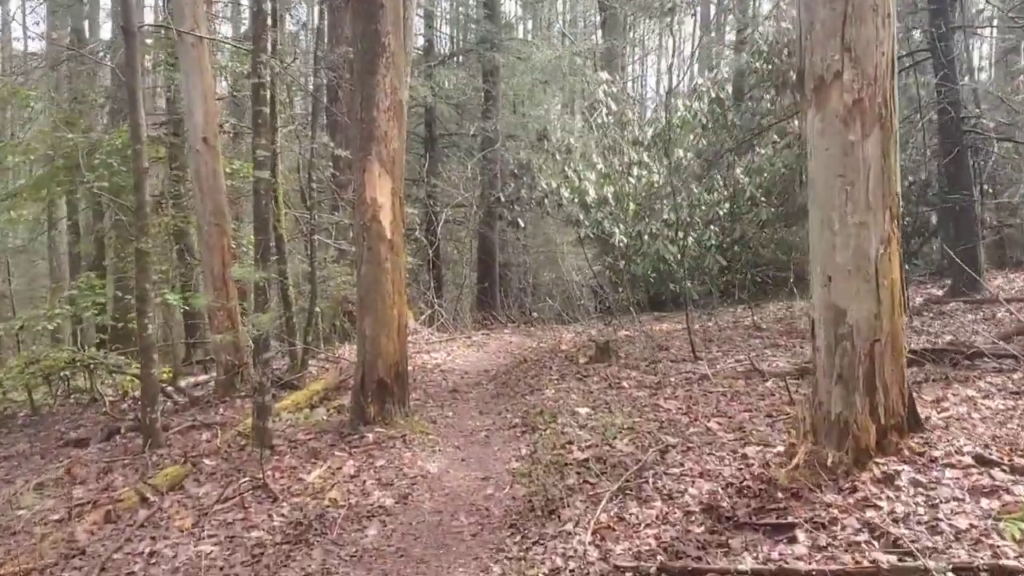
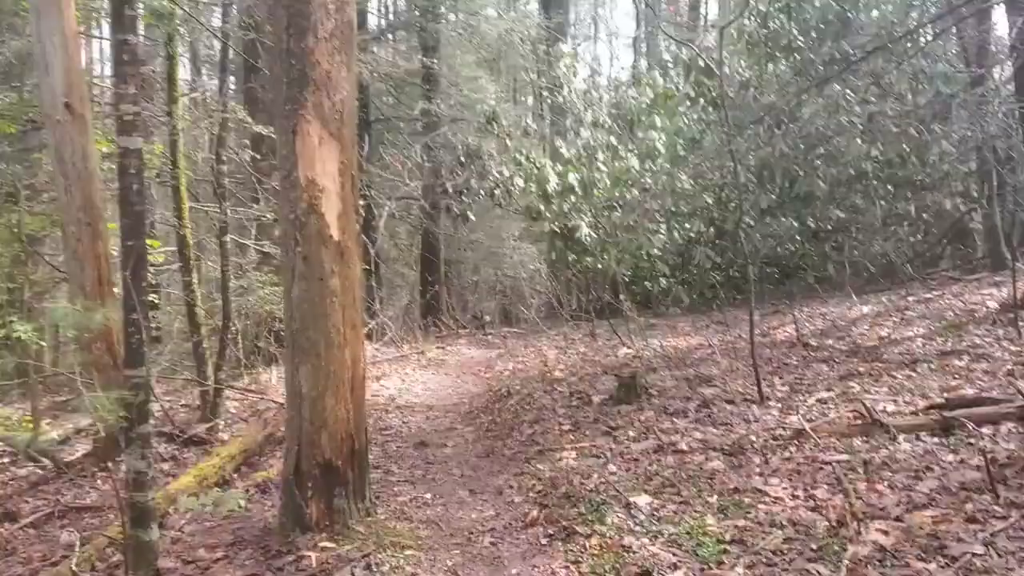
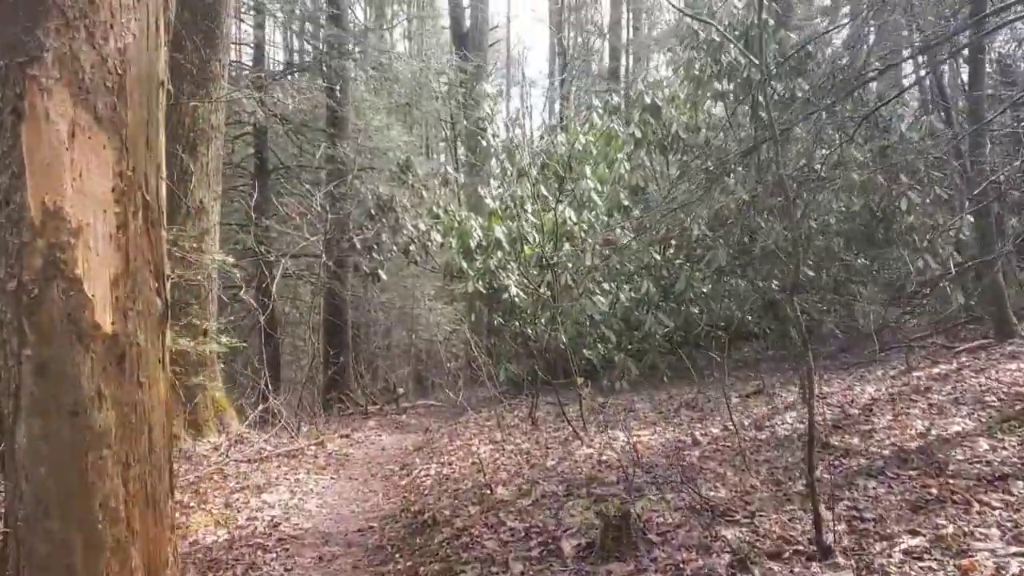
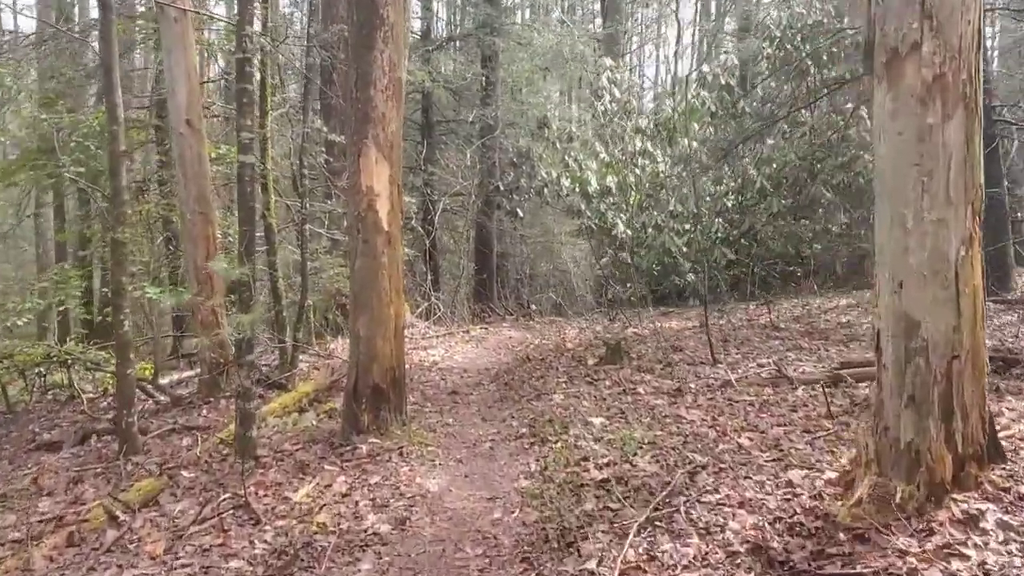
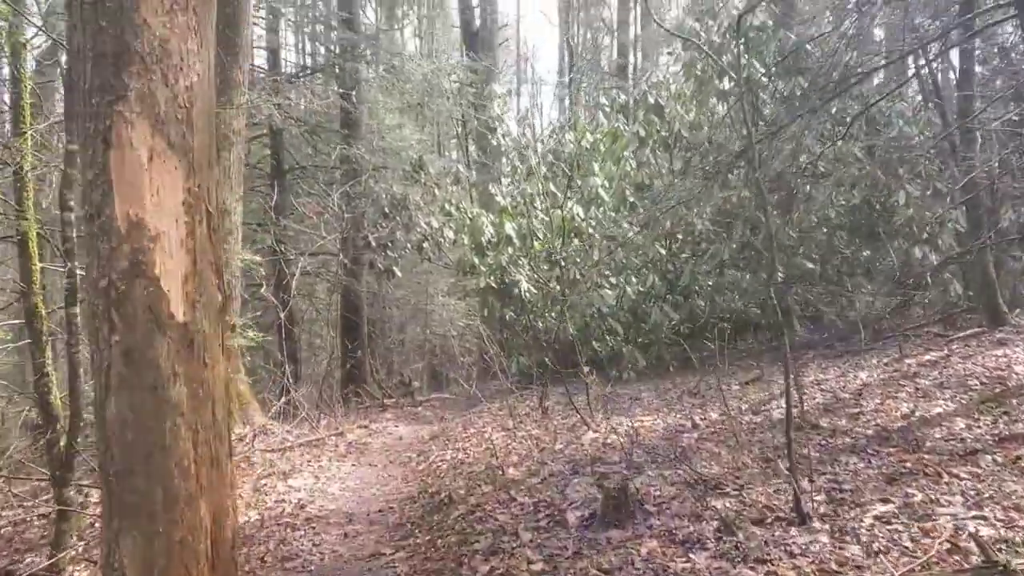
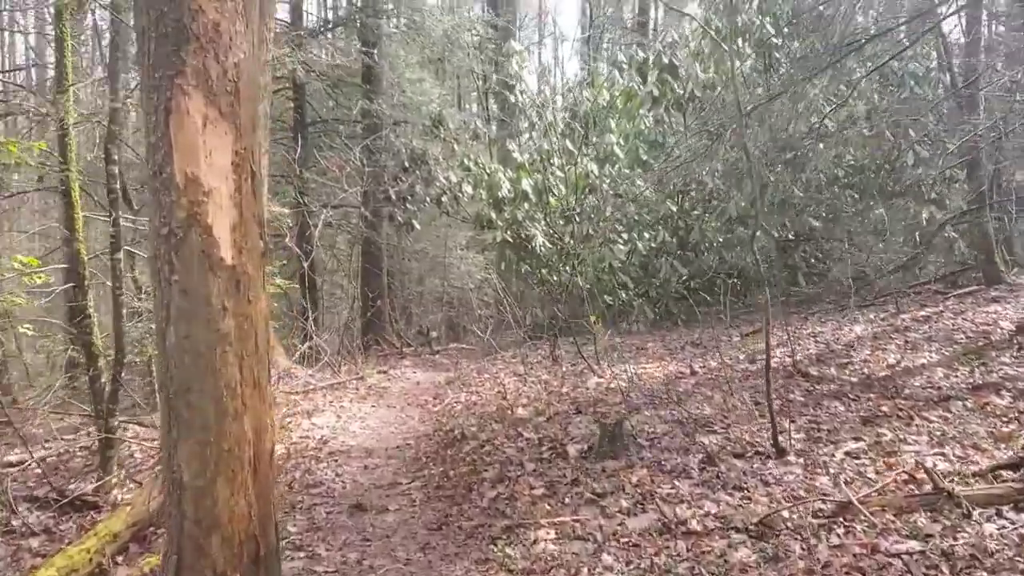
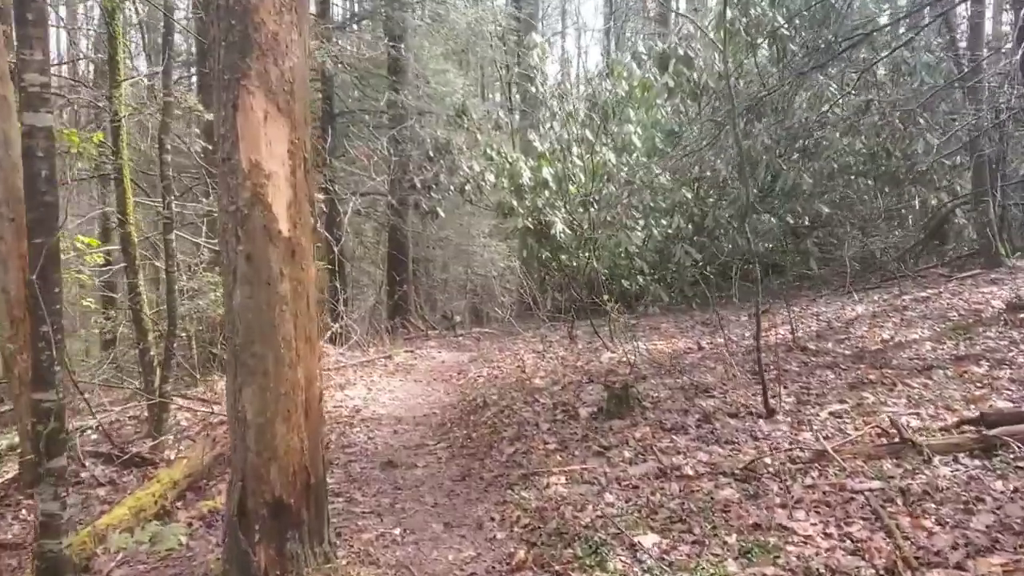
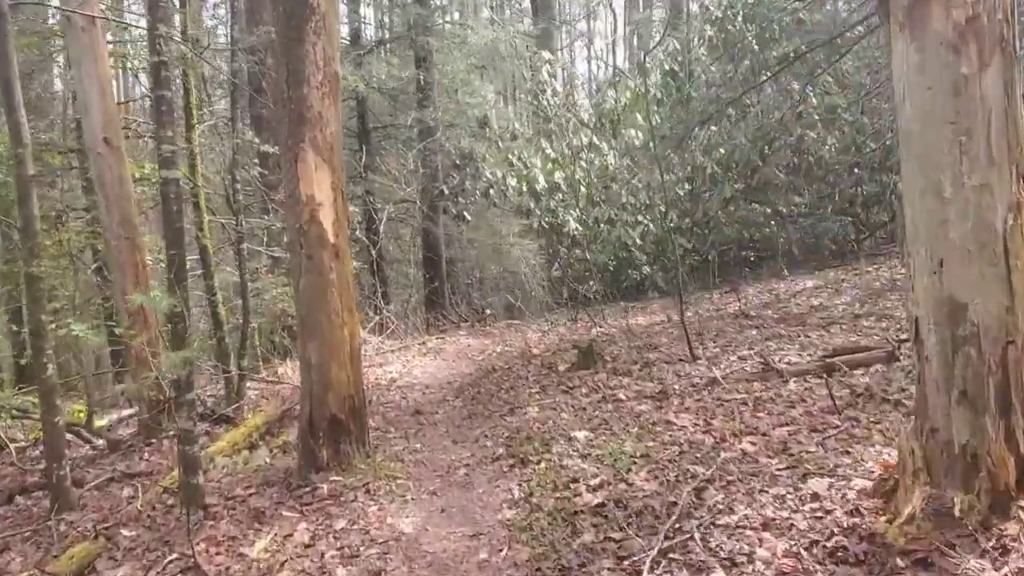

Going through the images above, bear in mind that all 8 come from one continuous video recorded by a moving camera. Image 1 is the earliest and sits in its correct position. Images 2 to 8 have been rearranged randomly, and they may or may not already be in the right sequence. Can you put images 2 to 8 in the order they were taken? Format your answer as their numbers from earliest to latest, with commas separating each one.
4, 8, 2, 7, 6, 5, 3
